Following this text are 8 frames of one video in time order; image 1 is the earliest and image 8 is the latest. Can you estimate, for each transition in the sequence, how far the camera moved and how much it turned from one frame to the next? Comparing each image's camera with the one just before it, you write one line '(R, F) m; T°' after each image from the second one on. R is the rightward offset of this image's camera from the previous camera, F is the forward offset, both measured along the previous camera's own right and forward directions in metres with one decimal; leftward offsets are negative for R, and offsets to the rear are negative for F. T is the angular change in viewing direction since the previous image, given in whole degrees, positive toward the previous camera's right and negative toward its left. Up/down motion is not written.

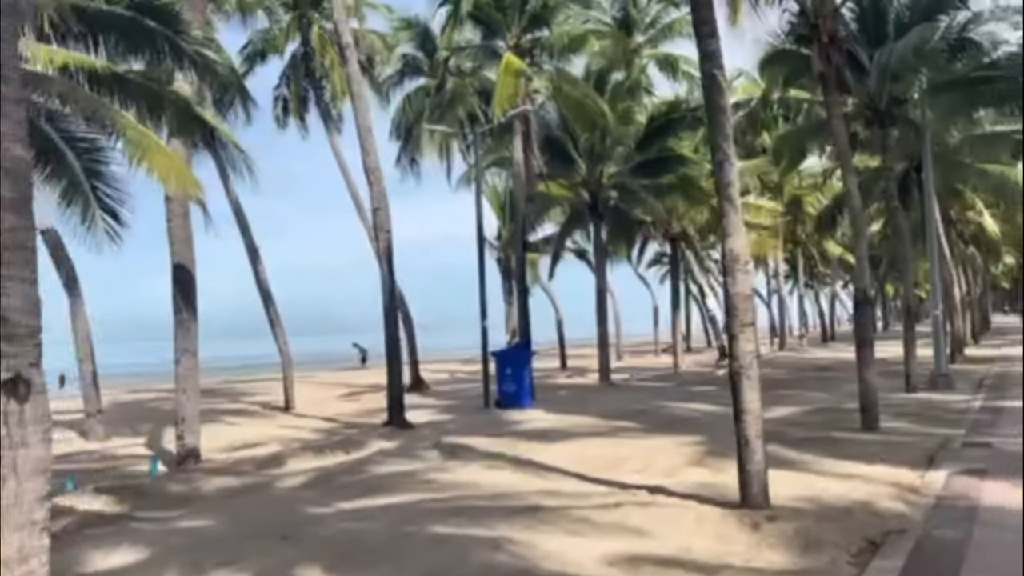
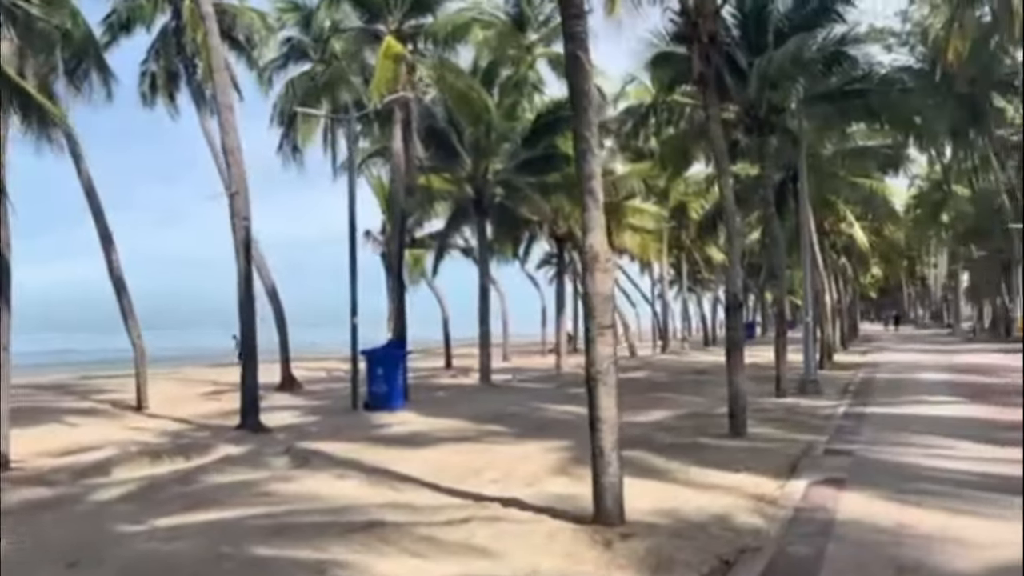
(+0.6, +0.9) m; +7°
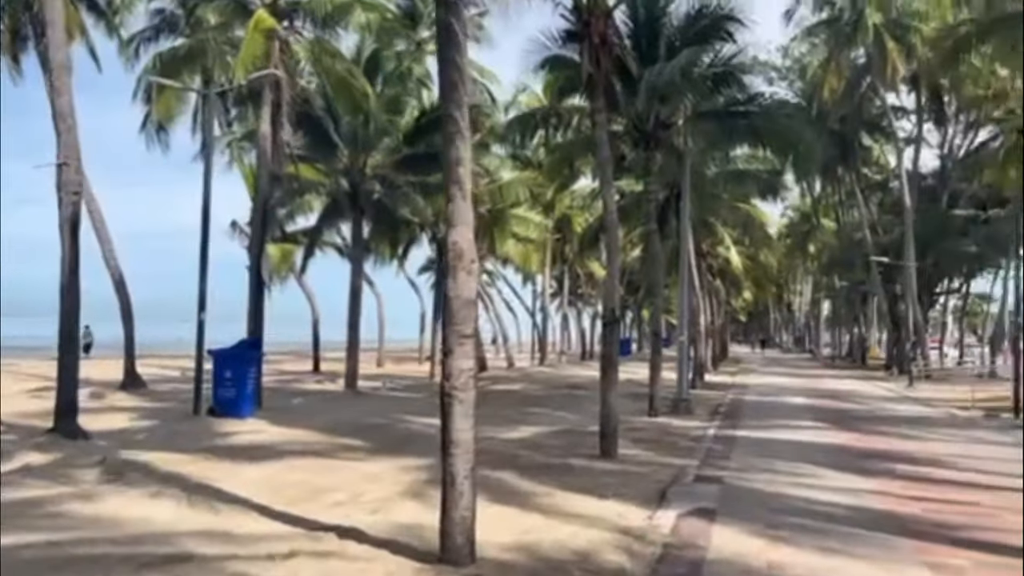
(+0.4, +1.2) m; +8°
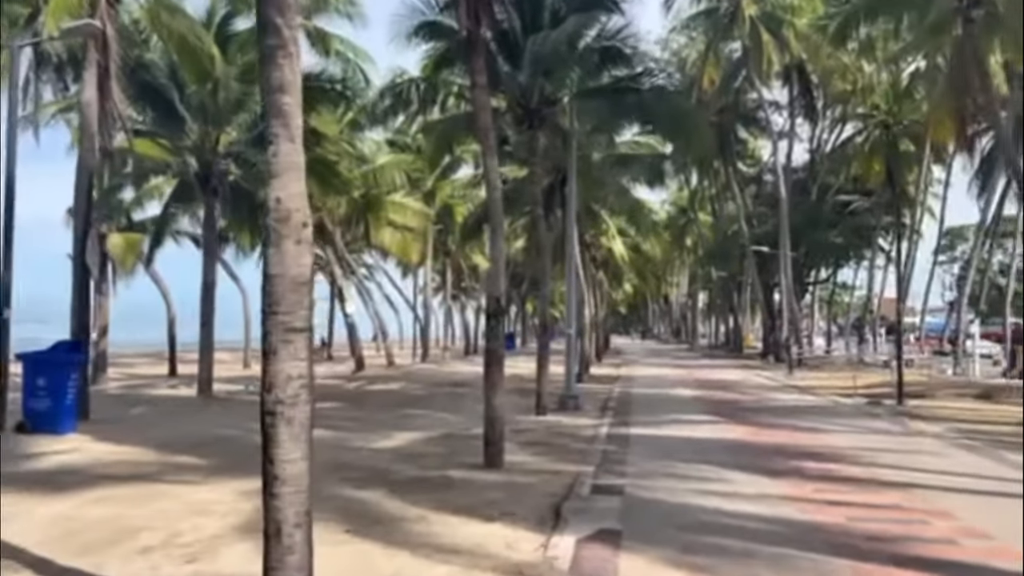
(+0.2, +2.0) m; +8°
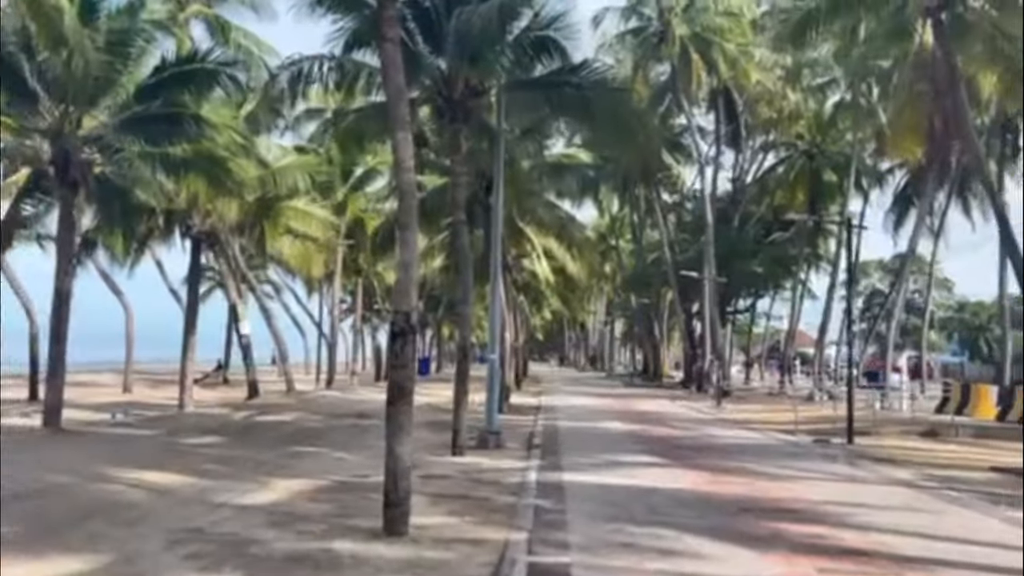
(0.0, +3.1) m; +6°
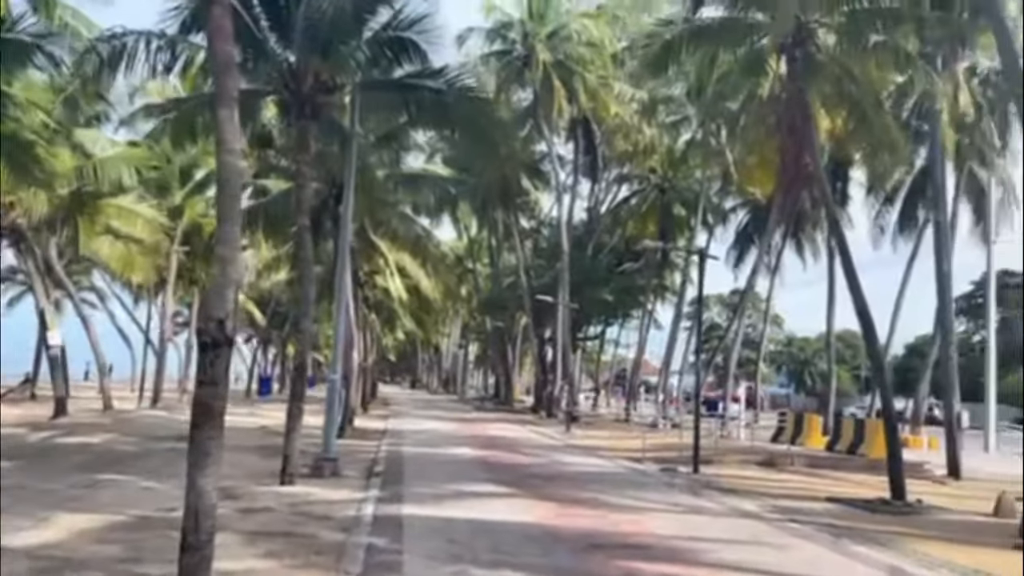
(+0.2, +1.1) m; +10°
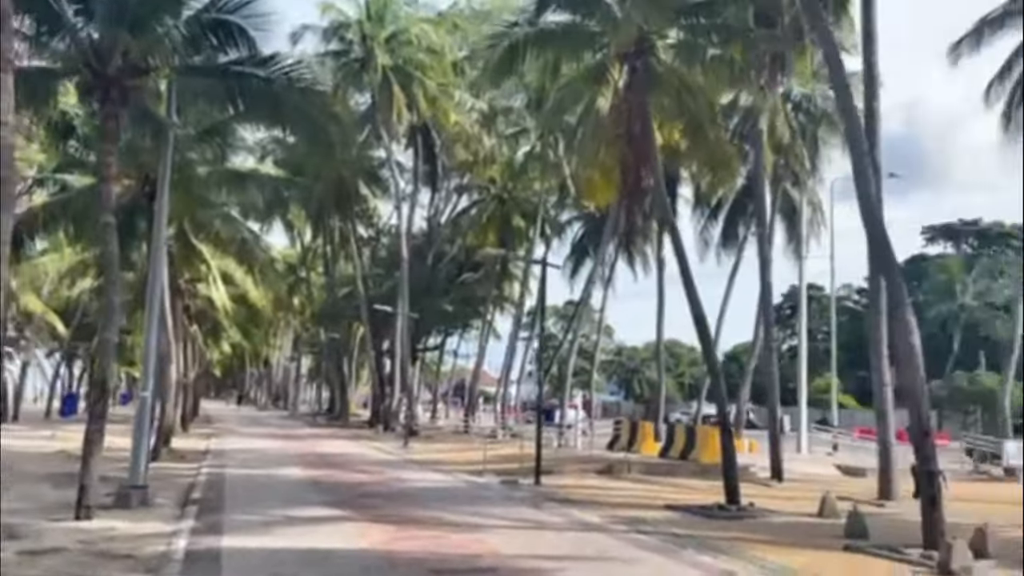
(0.0, +0.8) m; +11°
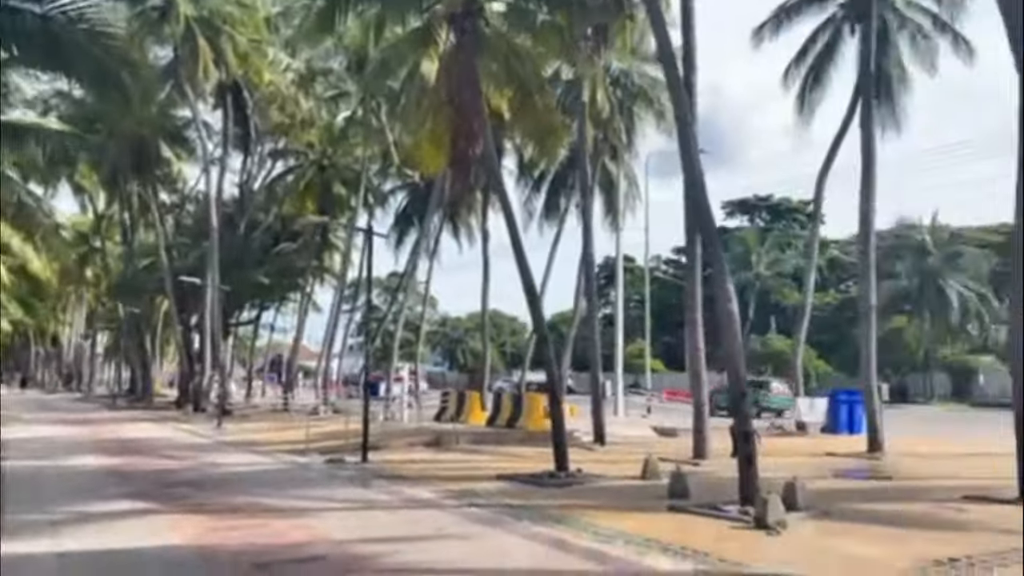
(-0.1, +0.6) m; +13°
